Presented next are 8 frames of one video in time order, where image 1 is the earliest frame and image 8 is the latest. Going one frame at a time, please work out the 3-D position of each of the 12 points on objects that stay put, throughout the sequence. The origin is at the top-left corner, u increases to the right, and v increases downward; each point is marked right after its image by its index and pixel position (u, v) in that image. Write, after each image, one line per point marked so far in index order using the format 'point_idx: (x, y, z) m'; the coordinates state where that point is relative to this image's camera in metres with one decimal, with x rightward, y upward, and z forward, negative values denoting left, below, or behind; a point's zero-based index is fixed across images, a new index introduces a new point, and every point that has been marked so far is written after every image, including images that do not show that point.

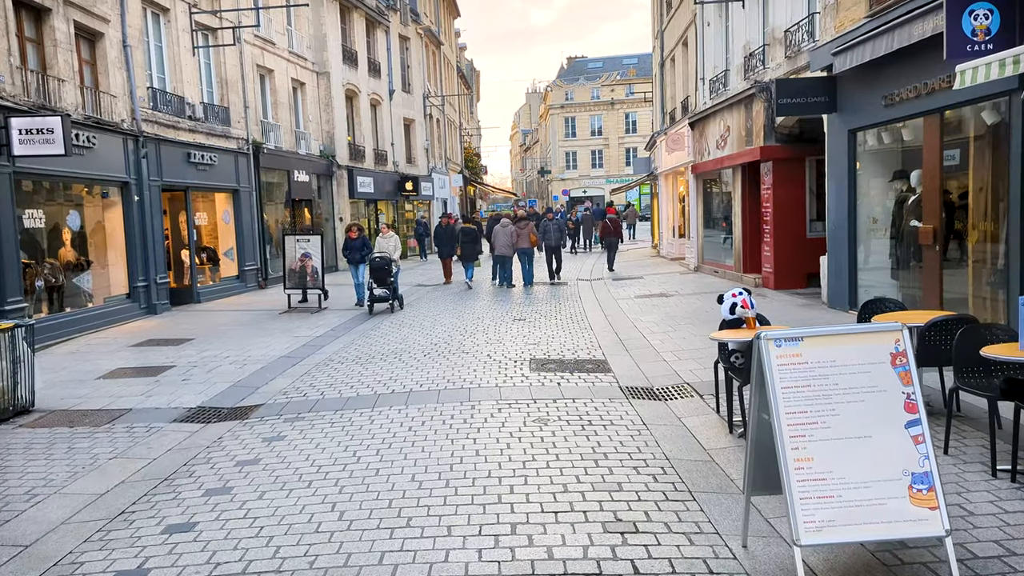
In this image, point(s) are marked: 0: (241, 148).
0: (-5.0, +2.6, +17.5) m
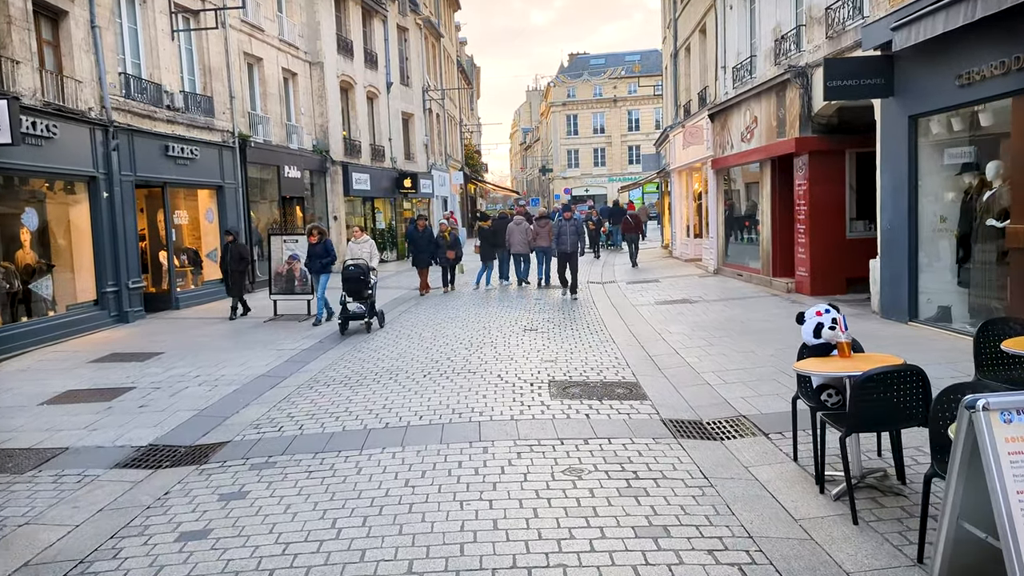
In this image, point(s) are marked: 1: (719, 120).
0: (-4.9, +2.5, +16.3) m
1: (+3.5, +2.9, +16.1) m
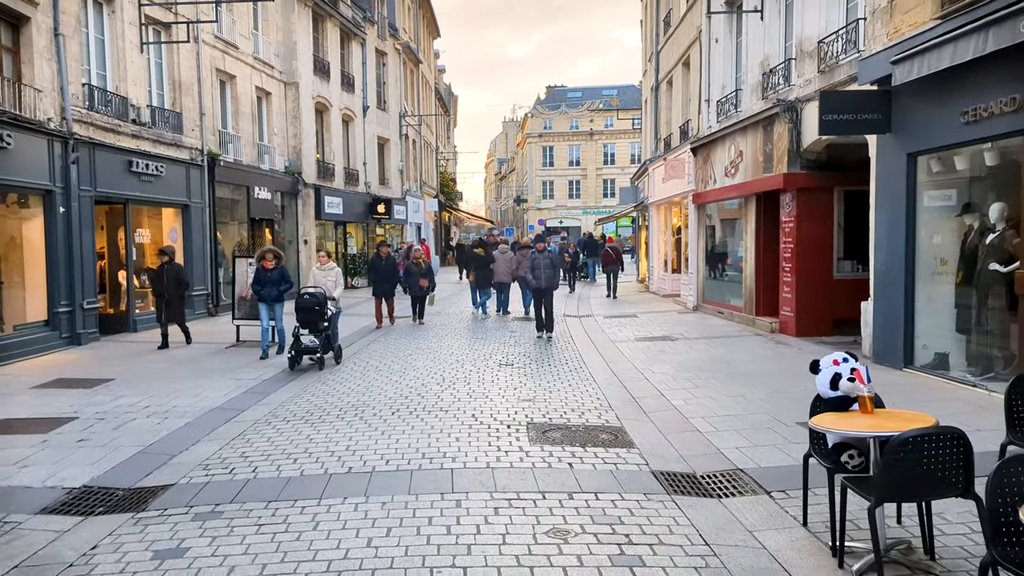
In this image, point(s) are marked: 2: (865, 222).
0: (-5.3, +2.2, +15.7) m
1: (+3.2, +2.3, +15.8) m
2: (+4.4, +0.8, +11.8) m
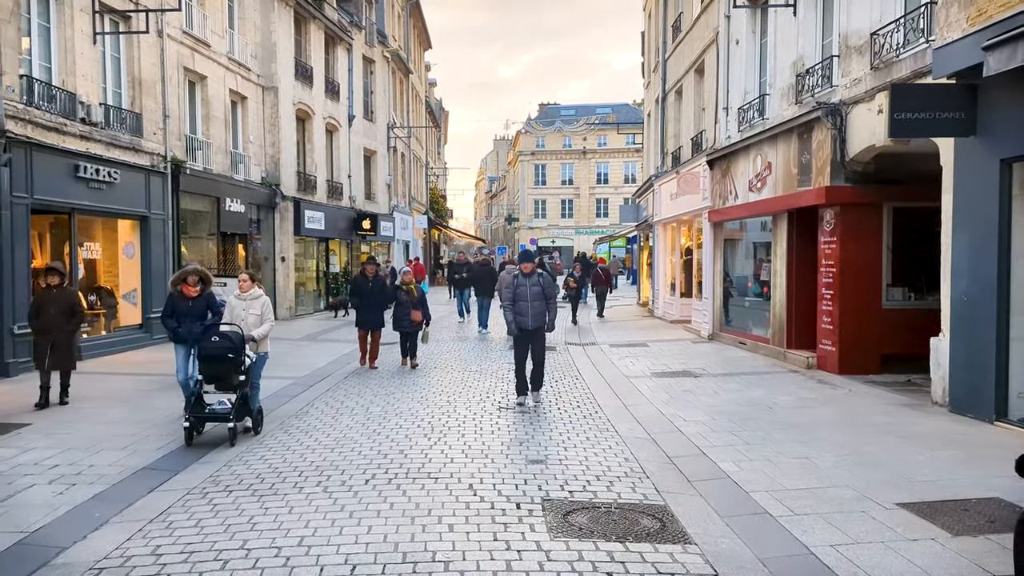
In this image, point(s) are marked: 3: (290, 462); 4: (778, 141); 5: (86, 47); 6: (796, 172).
0: (-5.3, +1.8, +14.1) m
1: (+3.2, +1.8, +14.3) m
2: (+4.4, +0.5, +10.3) m
3: (-1.5, -1.1, +6.2) m
4: (+3.3, +1.8, +11.7) m
5: (-5.5, +3.1, +12.2) m
6: (+3.3, +1.4, +11.0) m
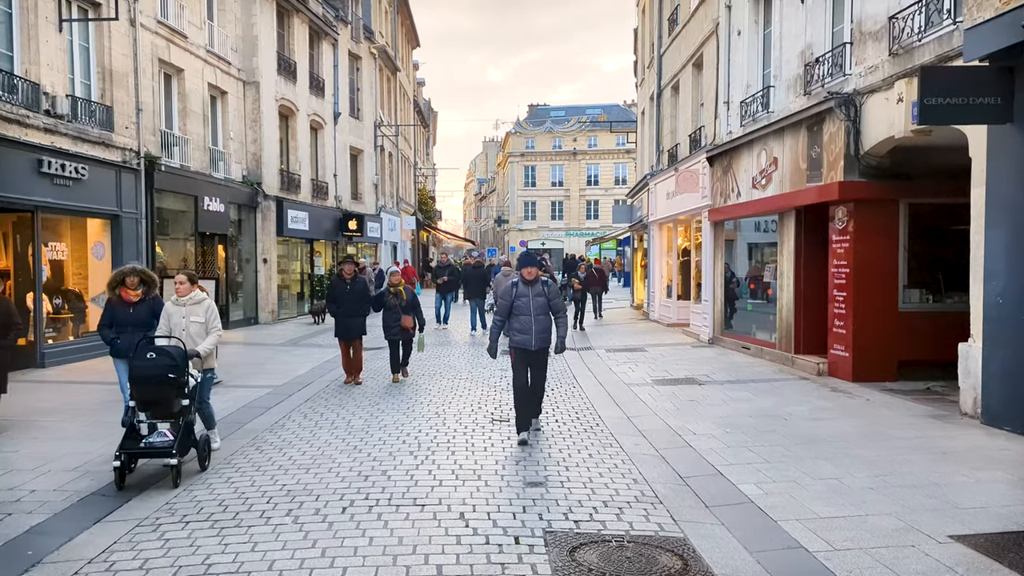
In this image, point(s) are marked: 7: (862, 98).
0: (-5.4, +1.8, +13.4) m
1: (+3.0, +1.8, +13.7) m
2: (+4.3, +0.4, +9.7) m
3: (-1.5, -1.2, +5.6) m
4: (+3.2, +1.8, +11.1) m
5: (-5.6, +3.1, +11.5) m
6: (+3.2, +1.3, +10.4) m
7: (+3.4, +1.9, +9.2) m
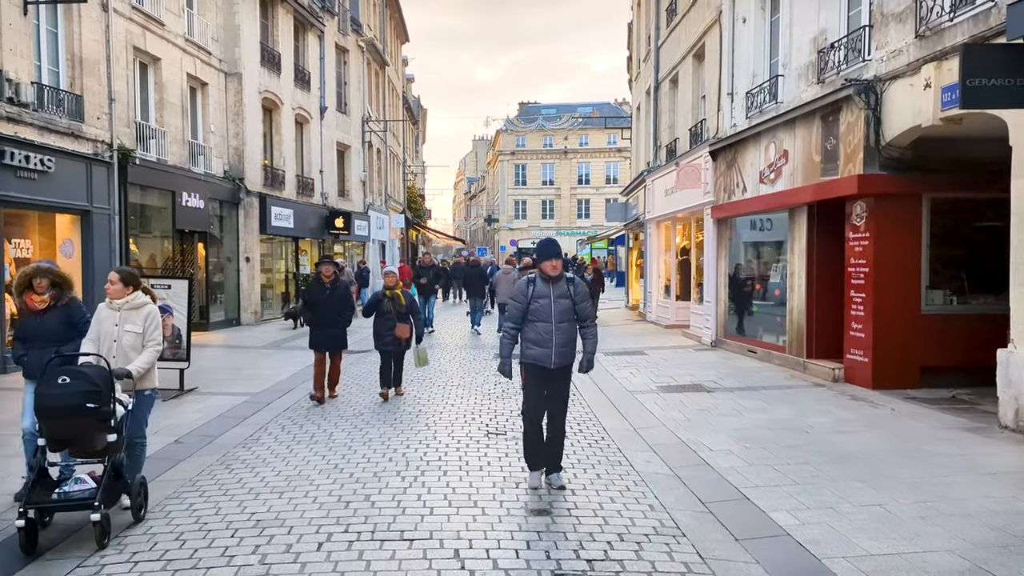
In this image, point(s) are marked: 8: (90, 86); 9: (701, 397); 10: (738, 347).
0: (-5.5, +1.8, +12.7) m
1: (+2.9, +1.8, +13.1) m
2: (+4.3, +0.4, +9.1) m
3: (-1.5, -1.2, +4.9) m
4: (+3.1, +1.8, +10.5) m
5: (-5.7, +3.1, +10.7) m
6: (+3.2, +1.3, +9.8) m
7: (+3.4, +1.8, +8.6) m
8: (-5.6, +2.7, +12.5) m
9: (+1.8, -1.0, +8.9) m
10: (+3.0, -0.8, +12.5) m
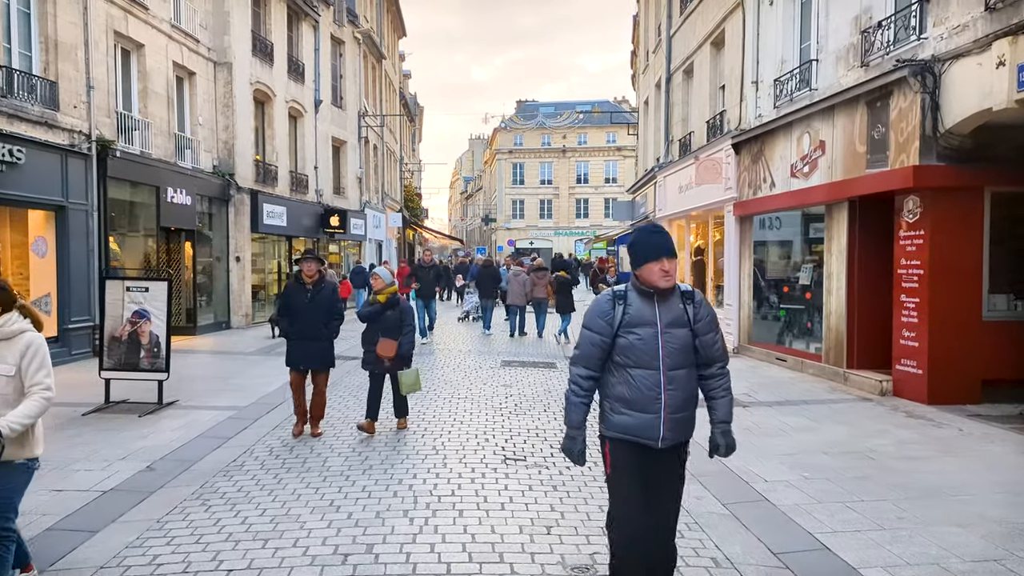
0: (-5.4, +1.8, +11.7) m
1: (+3.1, +1.8, +12.2) m
2: (+4.4, +0.4, +8.2) m
3: (-1.3, -1.2, +4.0) m
4: (+3.3, +1.8, +9.6) m
5: (-5.5, +3.1, +9.8) m
6: (+3.3, +1.3, +8.9) m
7: (+3.5, +1.8, +7.7) m
8: (-5.4, +2.6, +11.5) m
9: (+1.9, -1.1, +8.0) m
10: (+3.1, -0.8, +11.6) m
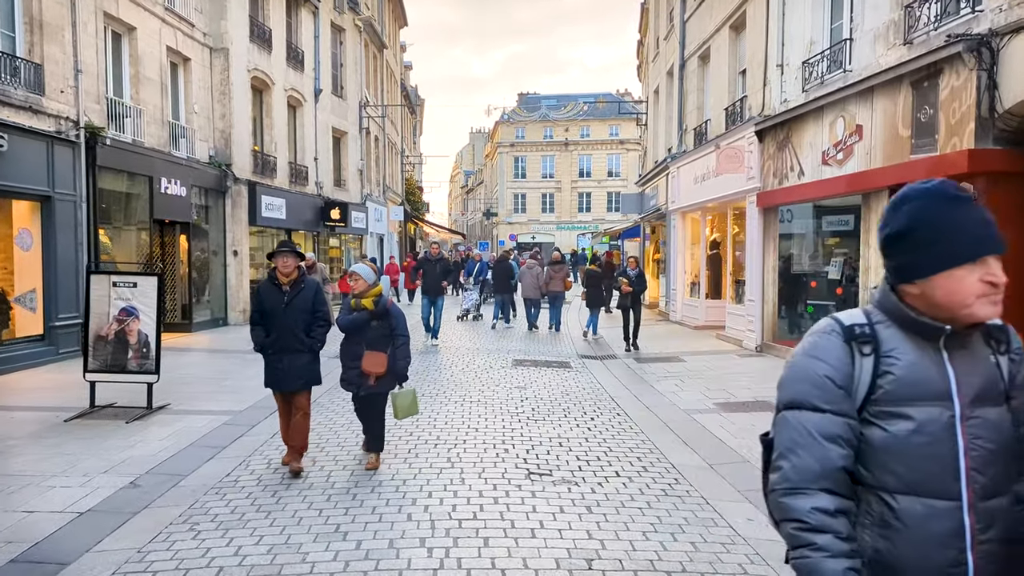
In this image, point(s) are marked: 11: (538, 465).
0: (-5.3, +1.8, +11.1) m
1: (+3.2, +1.8, +11.5) m
2: (+4.6, +0.4, +7.6) m
3: (-1.2, -1.2, +3.3) m
4: (+3.4, +1.8, +8.9) m
5: (-5.4, +3.1, +9.2) m
6: (+3.5, +1.3, +8.3) m
7: (+3.7, +1.9, +7.0) m
8: (-5.3, +2.7, +10.9) m
9: (+2.1, -1.0, +7.4) m
10: (+3.3, -0.8, +11.0) m
11: (+0.2, -1.1, +5.8) m
